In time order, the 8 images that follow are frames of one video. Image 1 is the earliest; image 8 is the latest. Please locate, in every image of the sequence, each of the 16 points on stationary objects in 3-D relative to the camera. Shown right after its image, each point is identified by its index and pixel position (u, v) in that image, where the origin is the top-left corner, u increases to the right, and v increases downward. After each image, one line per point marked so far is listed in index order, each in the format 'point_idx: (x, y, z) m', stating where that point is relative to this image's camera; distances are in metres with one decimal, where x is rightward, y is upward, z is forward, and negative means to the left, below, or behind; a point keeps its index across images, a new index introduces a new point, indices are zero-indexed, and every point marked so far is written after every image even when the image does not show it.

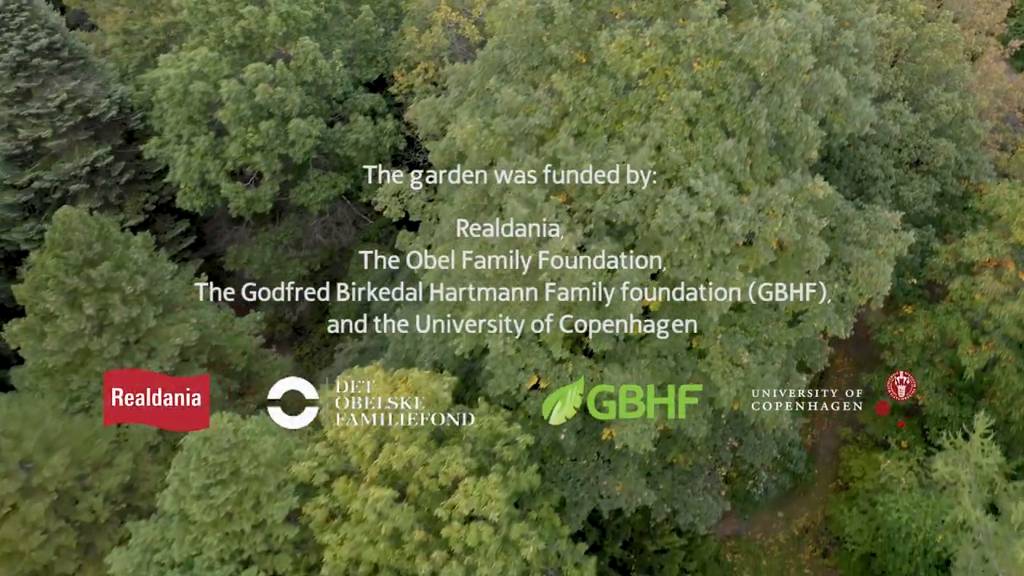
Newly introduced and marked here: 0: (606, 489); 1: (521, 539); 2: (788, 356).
0: (+1.5, -3.6, +14.4) m
1: (+0.2, -3.5, +11.9) m
2: (+5.0, -1.3, +15.3) m
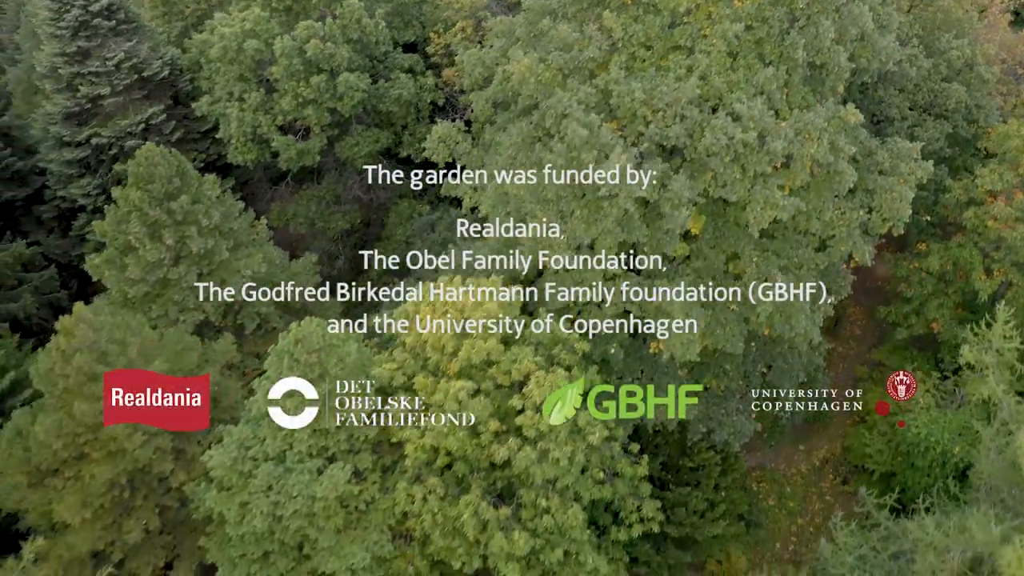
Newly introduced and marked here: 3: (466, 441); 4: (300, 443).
0: (+2.5, -2.2, +15.6) m
1: (+1.2, -2.2, +13.1) m
2: (+6.0, +0.1, +16.6) m
3: (-0.7, -2.3, +12.9) m
4: (-3.3, -2.4, +13.2) m
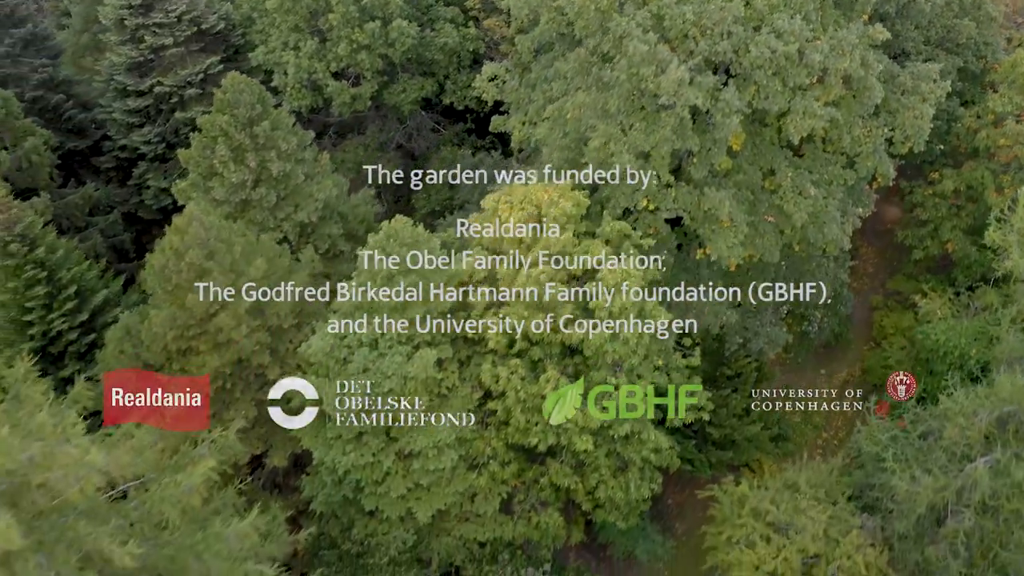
0: (+3.7, -0.5, +17.0) m
1: (+2.4, -0.4, +14.6) m
2: (+7.1, +2.0, +18.1) m
3: (+0.5, -0.6, +14.3) m
4: (-2.1, -0.7, +14.6) m
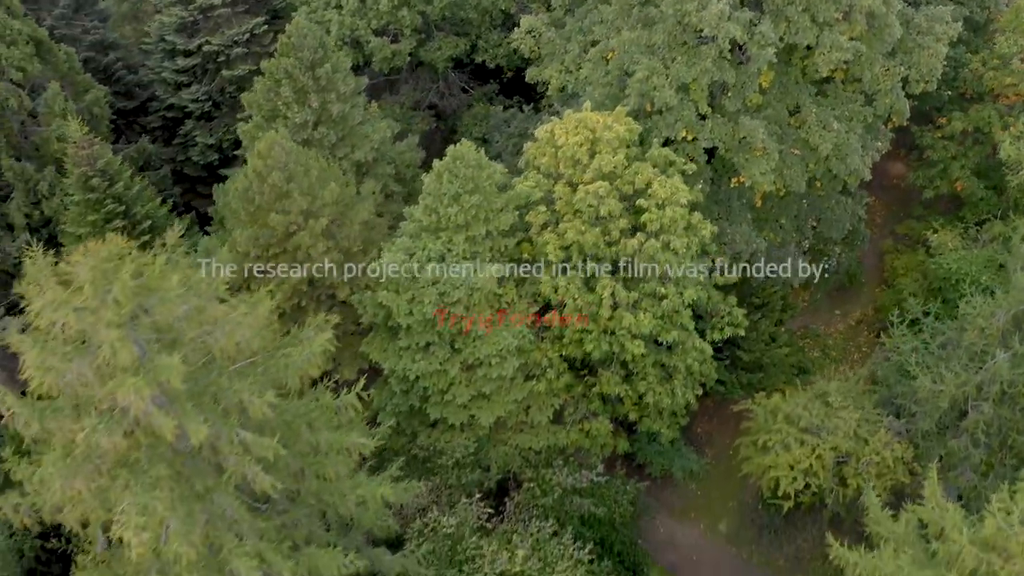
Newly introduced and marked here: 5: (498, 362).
0: (+4.7, +1.1, +18.4) m
1: (+3.5, +1.2, +15.9) m
2: (+8.1, +3.6, +19.4) m
3: (+1.6, +0.9, +15.6) m
4: (-1.0, +0.8, +15.9) m
5: (-0.3, -1.4, +16.2) m
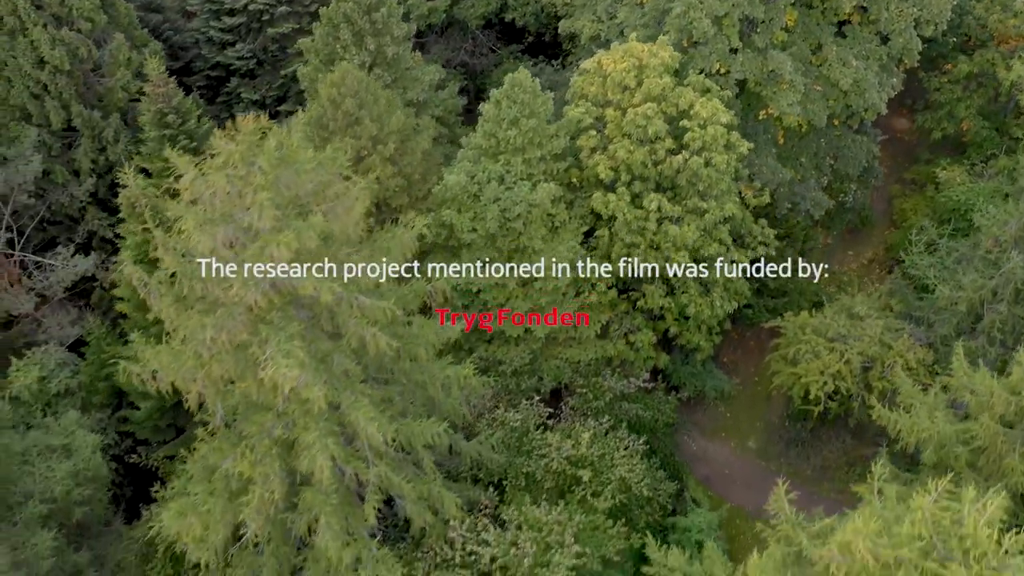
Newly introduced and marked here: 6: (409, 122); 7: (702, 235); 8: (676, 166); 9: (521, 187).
0: (+5.8, +2.9, +19.8) m
1: (+4.6, +2.9, +17.3) m
2: (+9.1, +5.4, +20.9) m
3: (+2.7, +2.7, +17.0) m
4: (+0.1, +2.5, +17.2) m
5: (+0.9, +0.3, +17.5) m
6: (-2.3, +3.6, +18.5) m
7: (+3.9, +1.1, +17.4) m
8: (+3.3, +2.4, +16.8) m
9: (+0.2, +2.0, +17.0) m
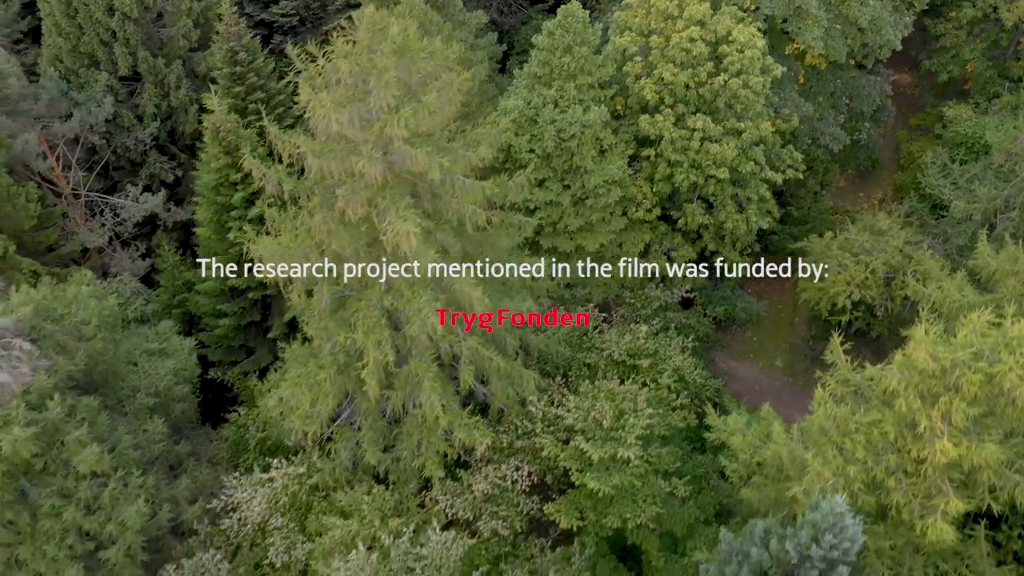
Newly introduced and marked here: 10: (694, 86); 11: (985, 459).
0: (+6.9, +4.8, +21.4) m
1: (+5.8, +4.8, +18.9) m
2: (+10.2, +7.4, +22.6) m
3: (+3.9, +4.6, +18.5) m
4: (+1.3, +4.3, +18.7) m
5: (+2.1, +2.2, +19.0) m
6: (-1.1, +5.5, +19.9) m
7: (+5.1, +3.0, +19.0) m
8: (+4.5, +4.4, +18.4) m
9: (+1.4, +3.9, +18.5) m
10: (+4.1, +4.5, +18.9) m
11: (+5.8, -2.1, +10.3) m
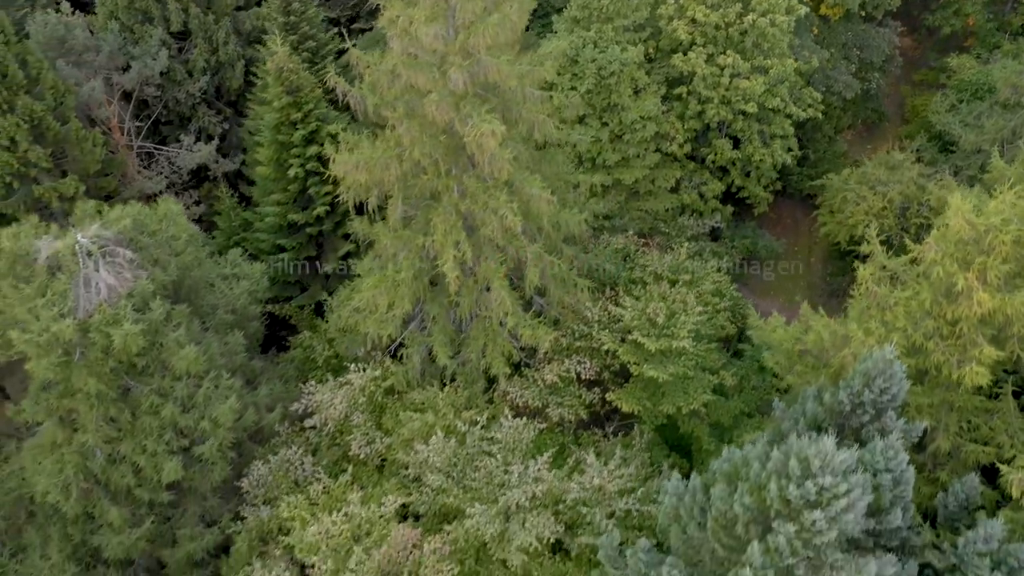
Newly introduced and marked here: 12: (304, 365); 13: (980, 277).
0: (+7.9, +6.6, +22.8) m
1: (+6.8, +6.6, +20.3) m
2: (+11.1, +9.2, +24.0) m
3: (+4.9, +6.3, +19.9) m
4: (+2.3, +6.0, +20.1) m
5: (+3.1, +3.9, +20.4) m
6: (-0.1, +7.1, +21.2) m
7: (+6.2, +4.8, +20.4) m
8: (+5.5, +6.1, +19.7) m
9: (+2.4, +5.6, +19.8) m
10: (+5.1, +6.3, +20.3) m
11: (+7.0, -0.3, +11.7) m
12: (-4.8, -1.8, +19.4) m
13: (+6.6, +0.2, +12.0) m
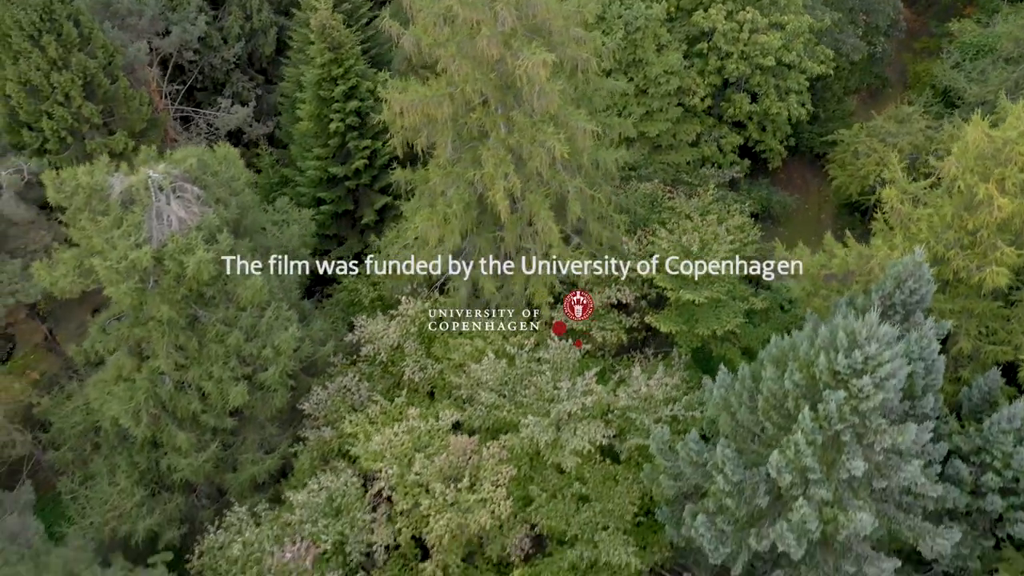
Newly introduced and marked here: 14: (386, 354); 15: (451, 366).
0: (+8.6, +8.1, +23.9) m
1: (+7.5, +8.0, +21.4) m
2: (+11.8, +10.7, +25.2) m
3: (+5.6, +7.7, +21.0) m
4: (+3.0, +7.4, +21.1) m
5: (+3.9, +5.3, +21.4) m
6: (+0.6, +8.5, +22.2) m
7: (+6.9, +6.2, +21.5) m
8: (+6.2, +7.5, +20.8) m
9: (+3.2, +7.0, +20.9) m
10: (+5.8, +7.7, +21.4) m
11: (+7.9, +1.1, +12.8) m
12: (-3.9, -0.5, +20.4) m
13: (+7.5, +1.6, +13.1) m
14: (-2.6, -1.4, +17.4) m
15: (-1.2, -1.6, +16.8) m
